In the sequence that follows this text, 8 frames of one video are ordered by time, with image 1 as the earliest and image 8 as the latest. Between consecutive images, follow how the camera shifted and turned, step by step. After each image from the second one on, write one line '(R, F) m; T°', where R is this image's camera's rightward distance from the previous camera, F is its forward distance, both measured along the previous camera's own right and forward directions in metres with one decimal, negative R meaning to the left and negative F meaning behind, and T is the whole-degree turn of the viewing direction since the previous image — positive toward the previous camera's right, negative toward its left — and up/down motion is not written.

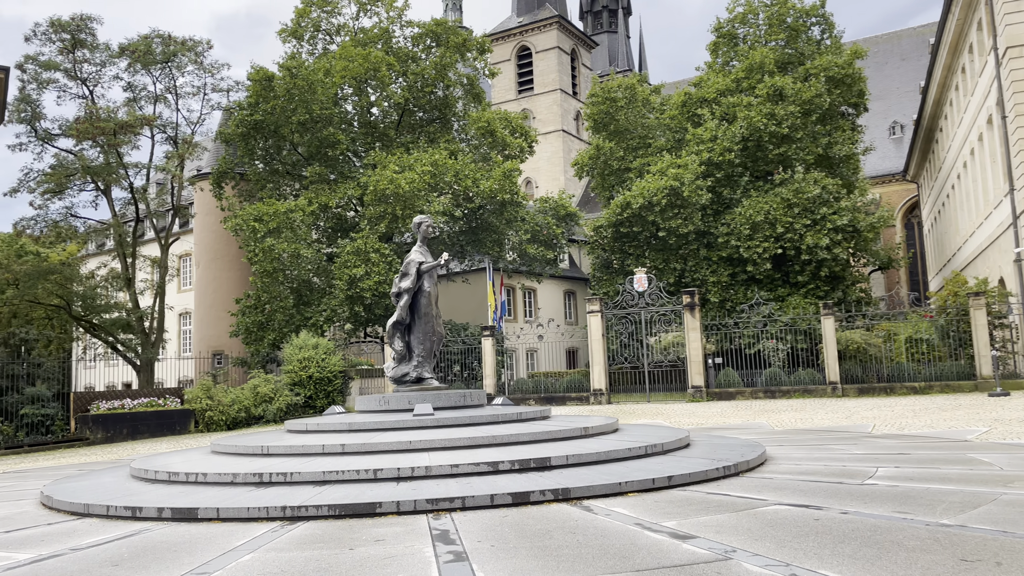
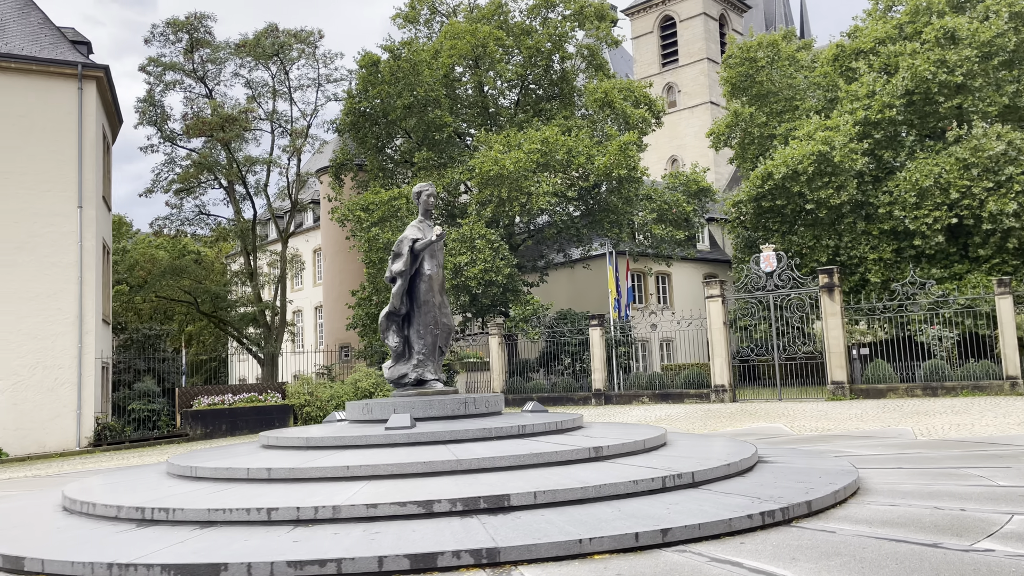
(+1.6, +2.2) m; -12°
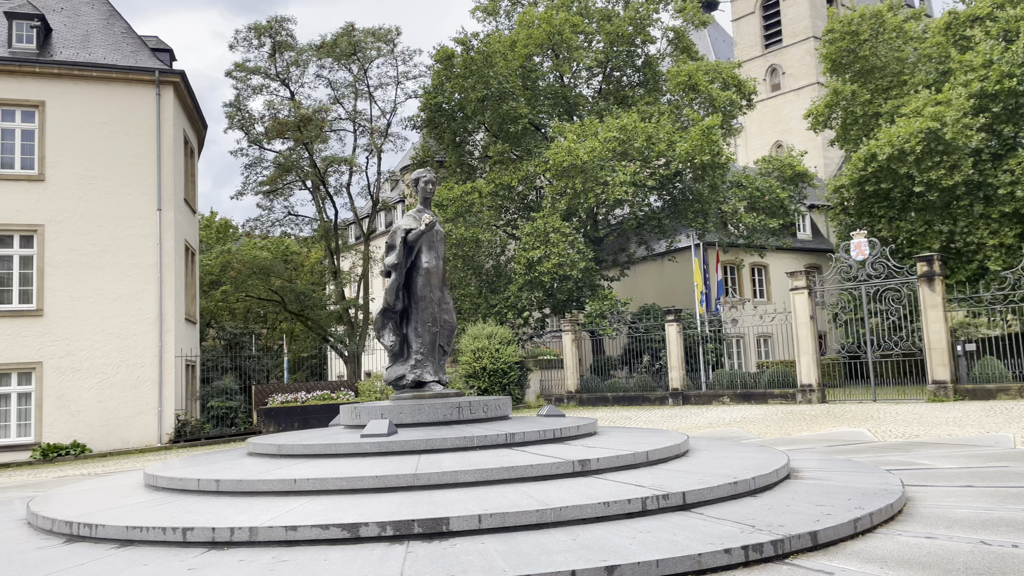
(+1.1, +0.8) m; -8°
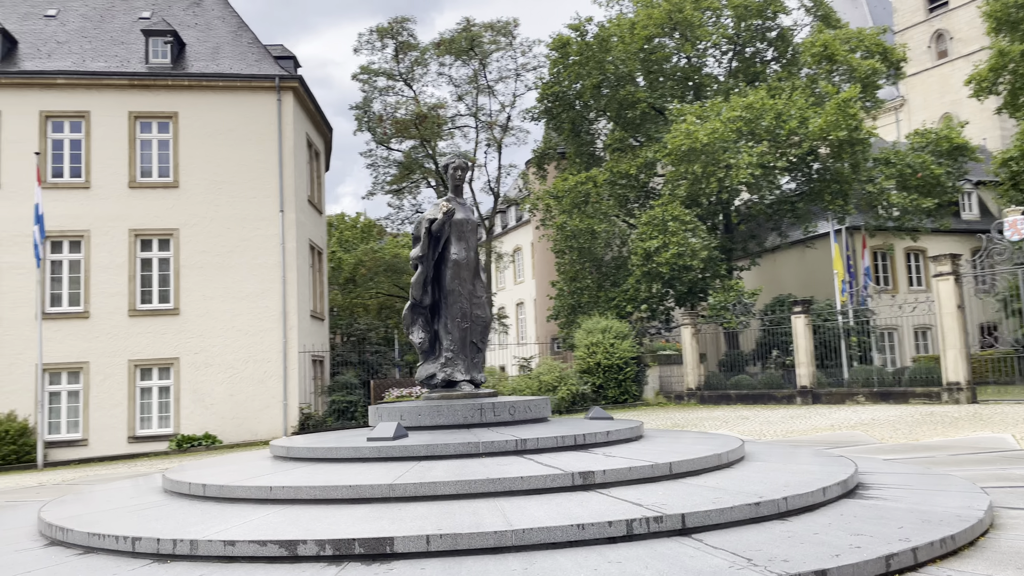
(+1.1, +0.7) m; -11°
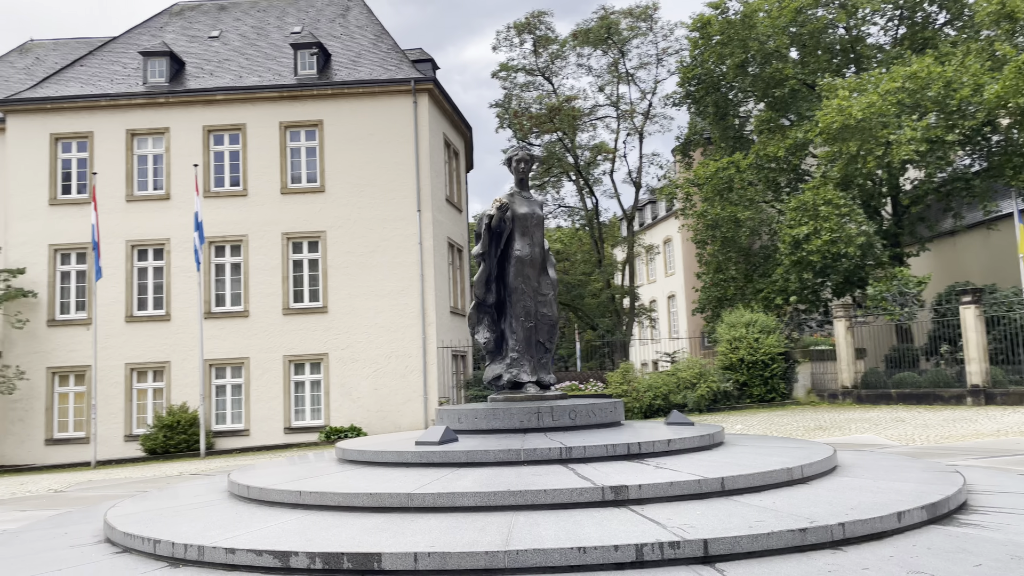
(+0.9, +0.4) m; -12°
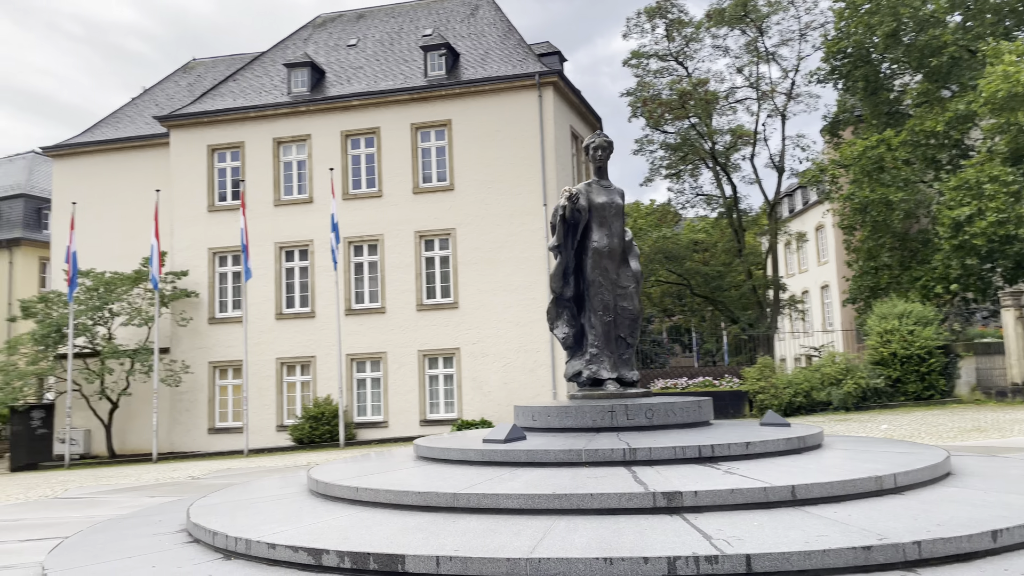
(+0.7, +0.3) m; -11°
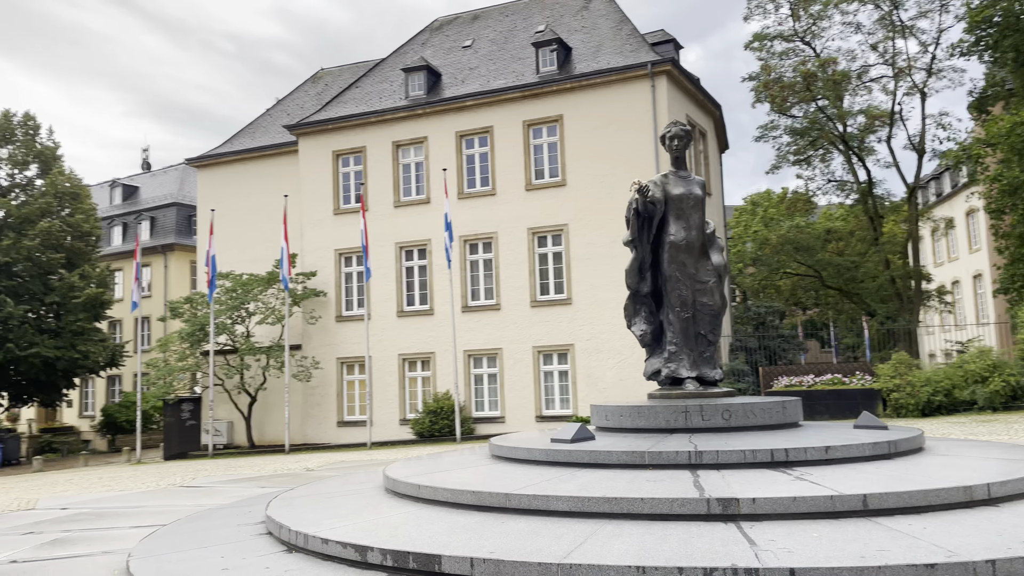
(+0.5, +0.1) m; -9°
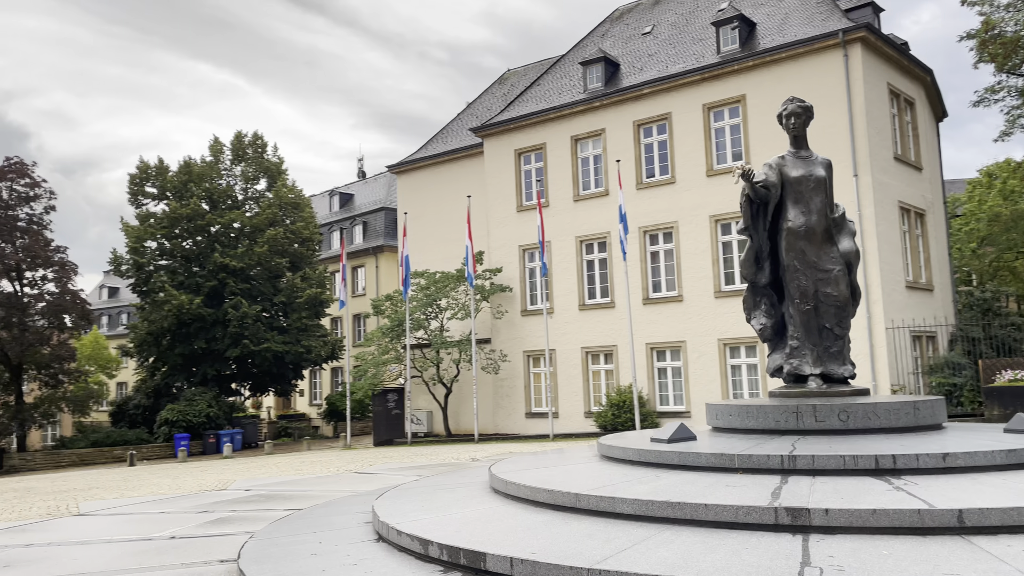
(+0.9, +0.2) m; -15°
